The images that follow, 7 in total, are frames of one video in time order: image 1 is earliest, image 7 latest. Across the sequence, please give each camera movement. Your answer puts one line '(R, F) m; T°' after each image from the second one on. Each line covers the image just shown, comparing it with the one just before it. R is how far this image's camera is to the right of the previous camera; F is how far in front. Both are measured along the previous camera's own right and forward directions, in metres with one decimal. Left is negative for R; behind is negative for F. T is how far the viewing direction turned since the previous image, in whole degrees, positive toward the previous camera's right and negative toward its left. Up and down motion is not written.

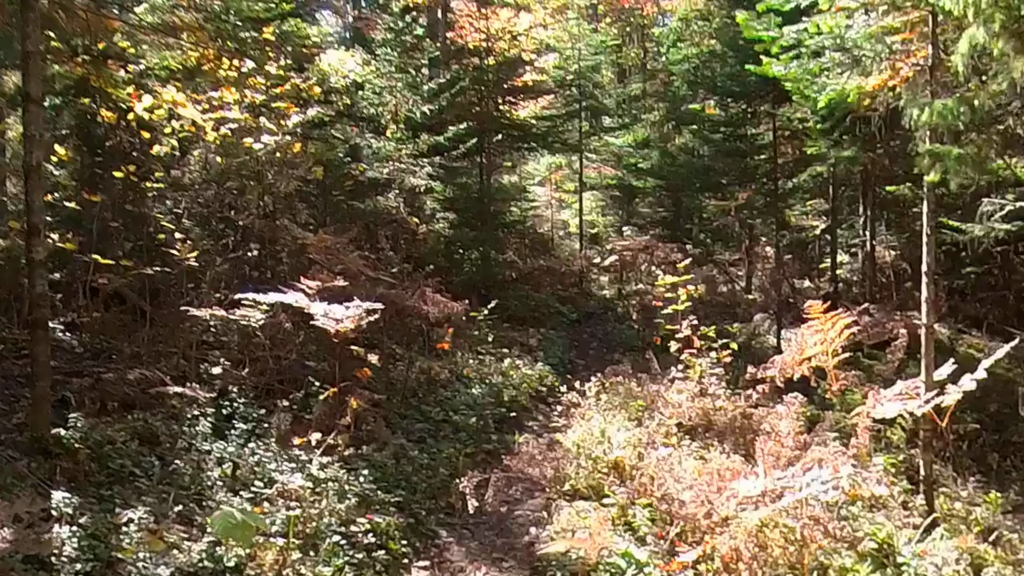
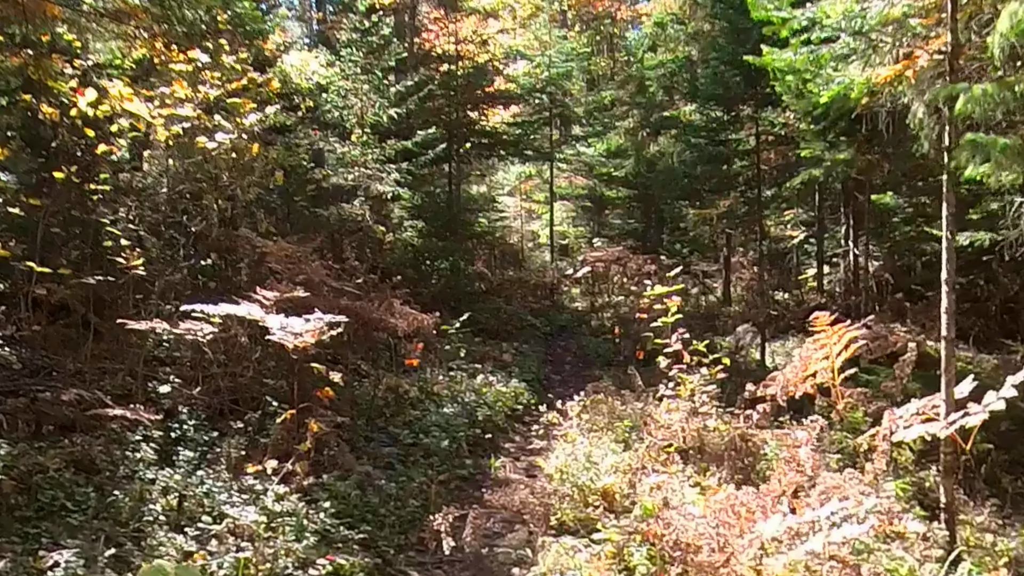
(-0.1, +0.7) m; +2°
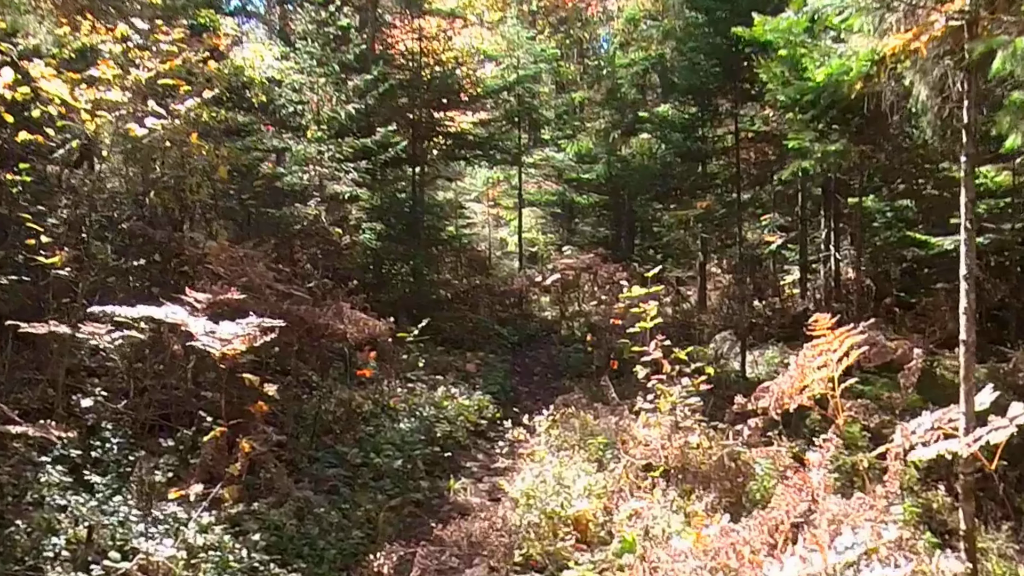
(+0.1, +0.9) m; +2°
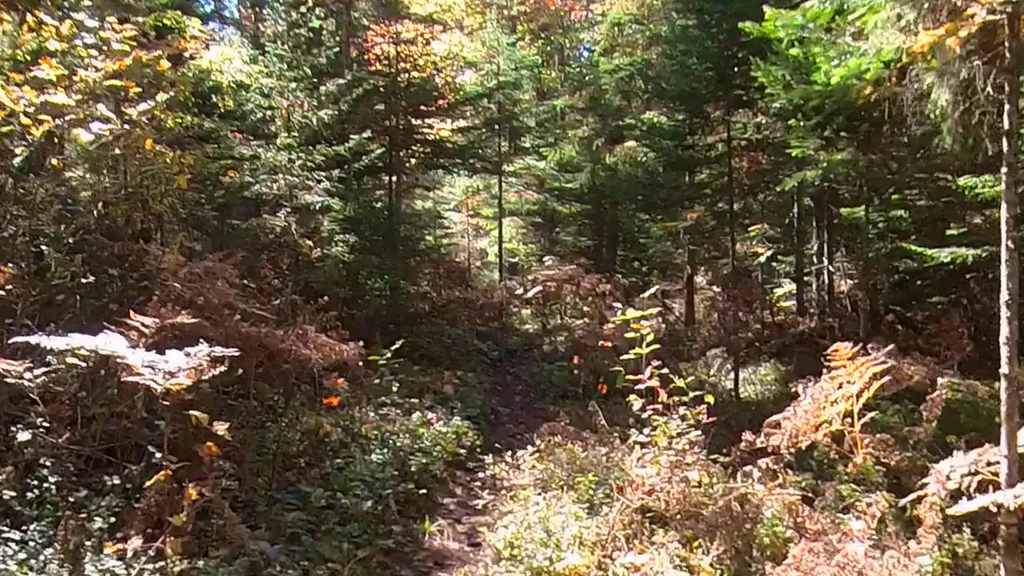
(0.0, +0.7) m; +1°
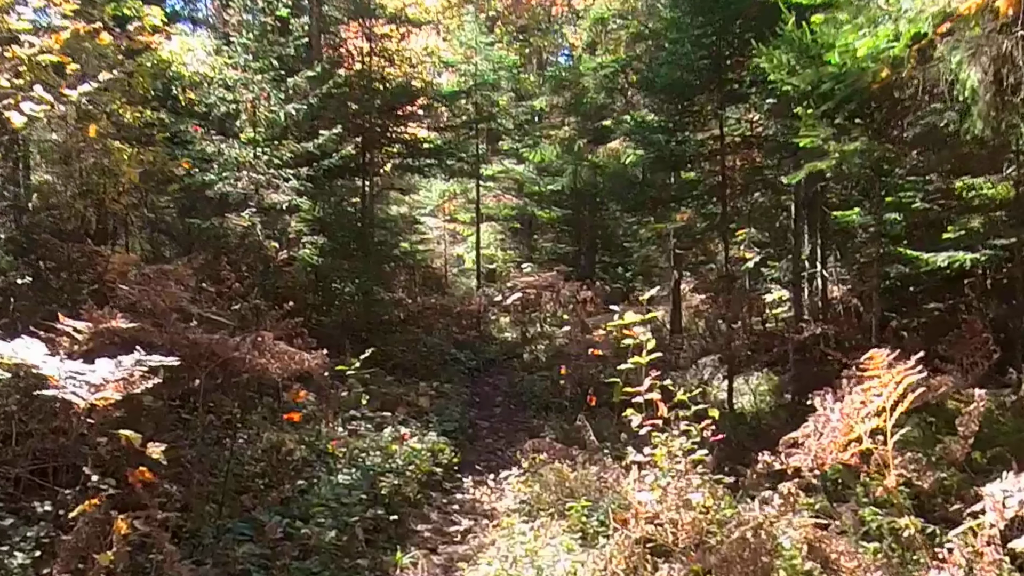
(0.0, +0.8) m; +1°
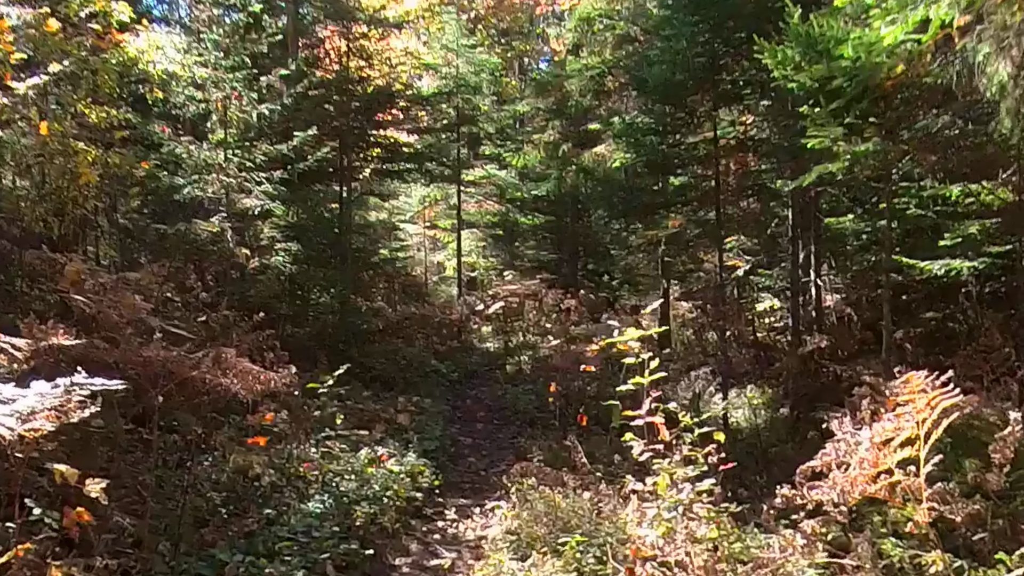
(0.0, +0.6) m; +1°
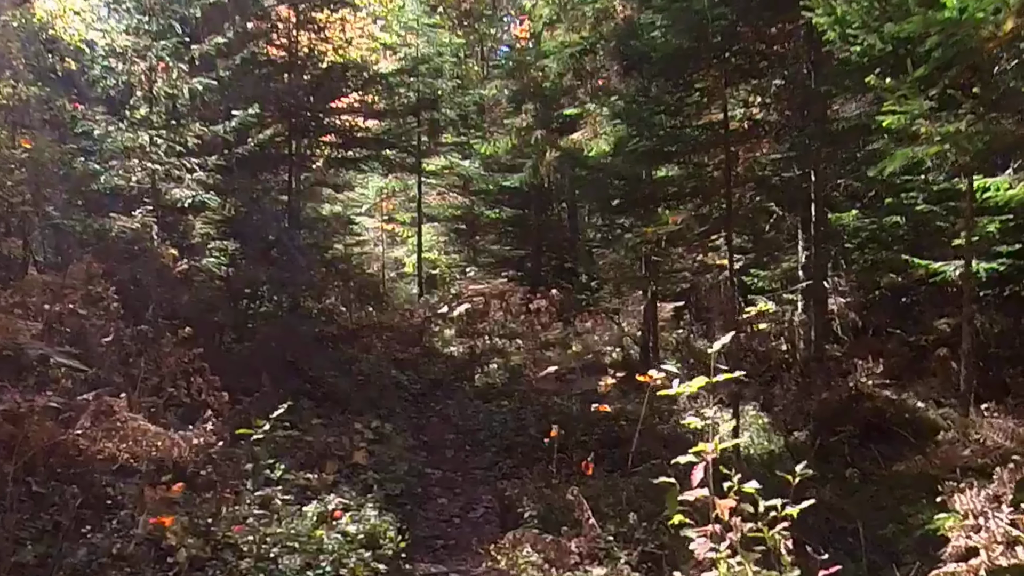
(-0.2, +1.6) m; +2°
